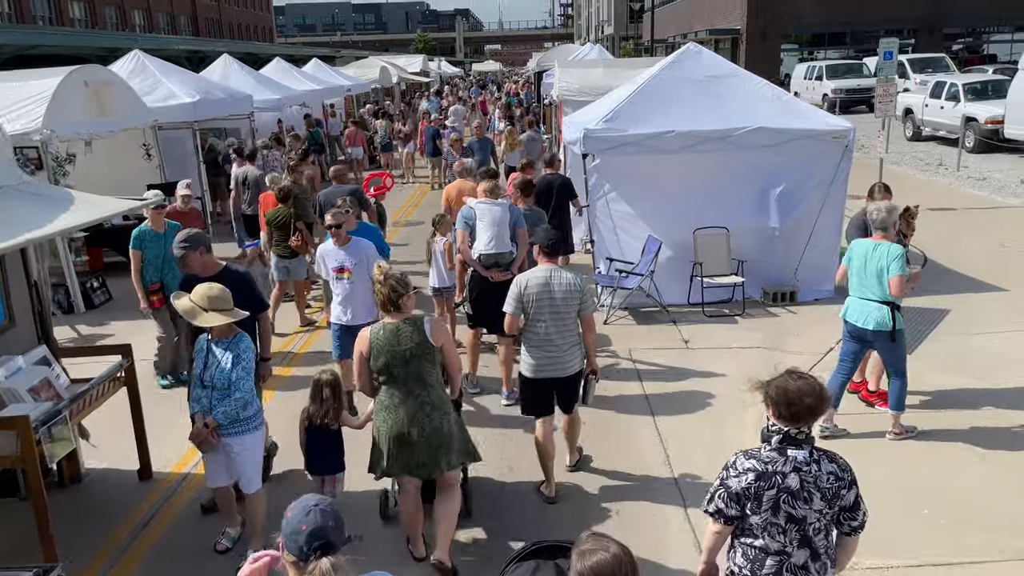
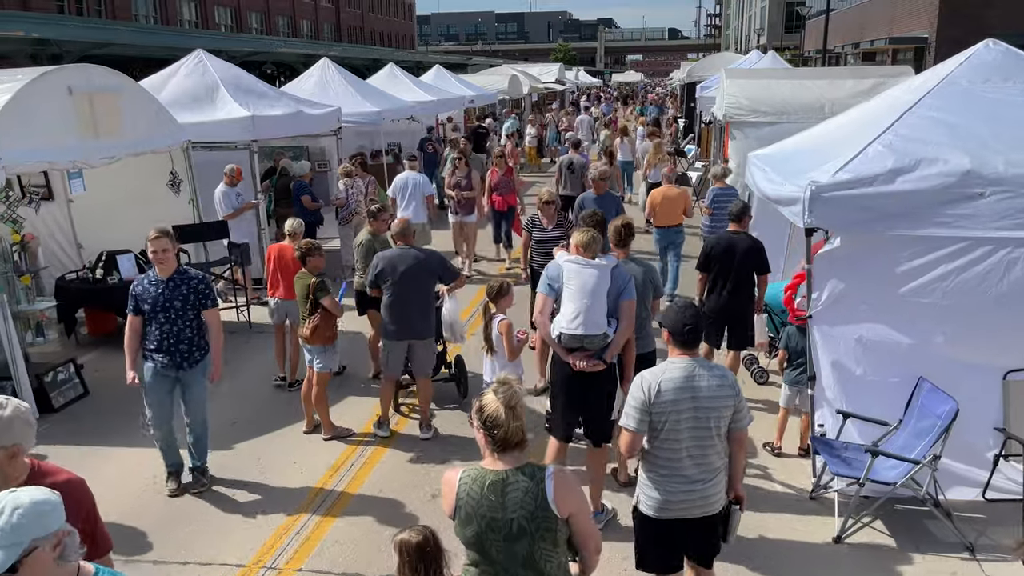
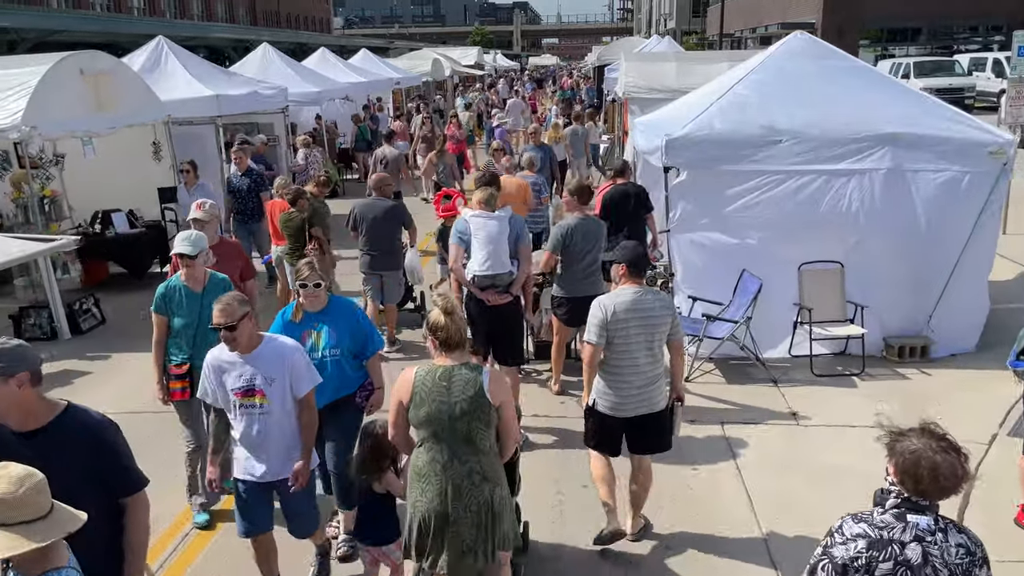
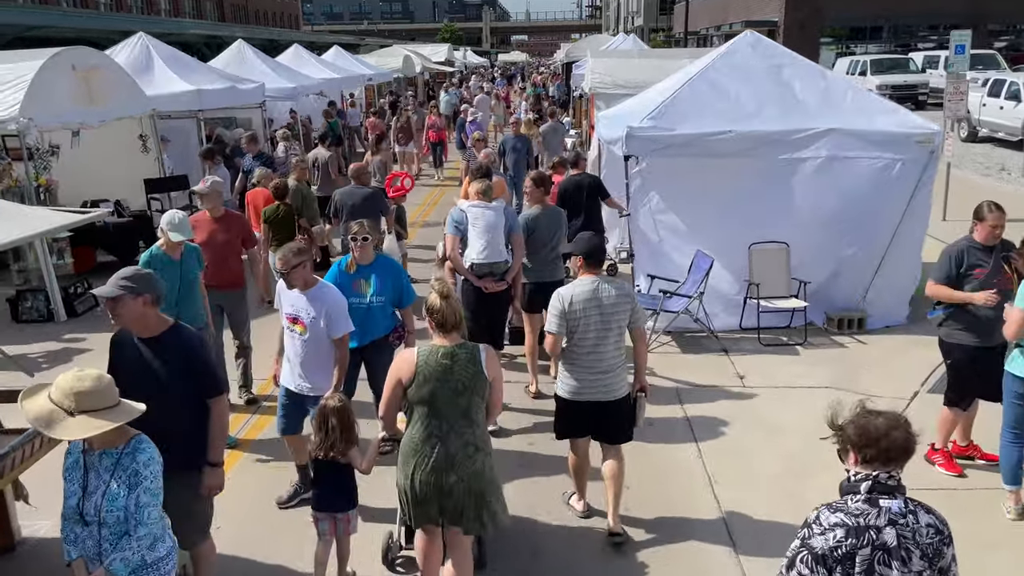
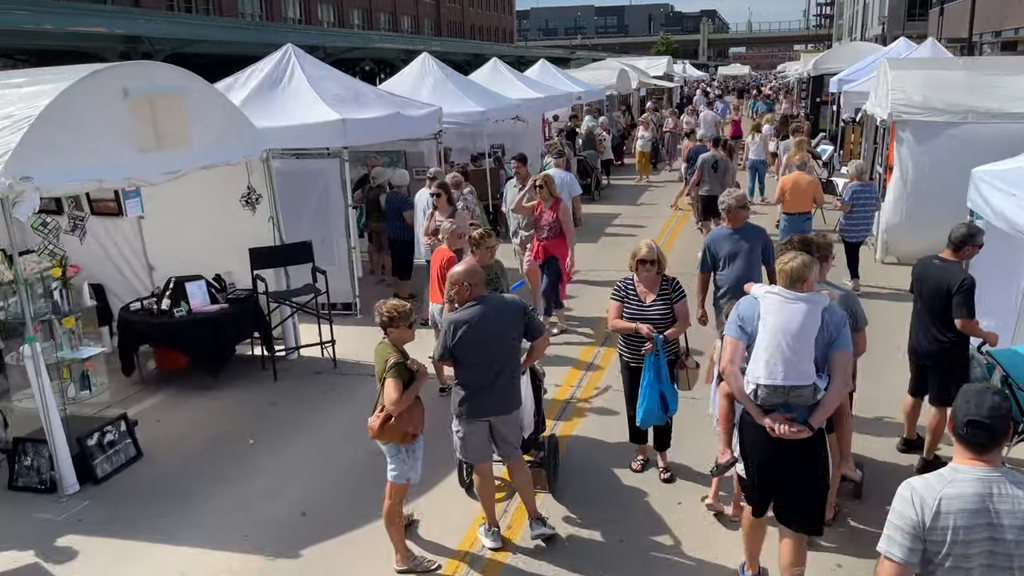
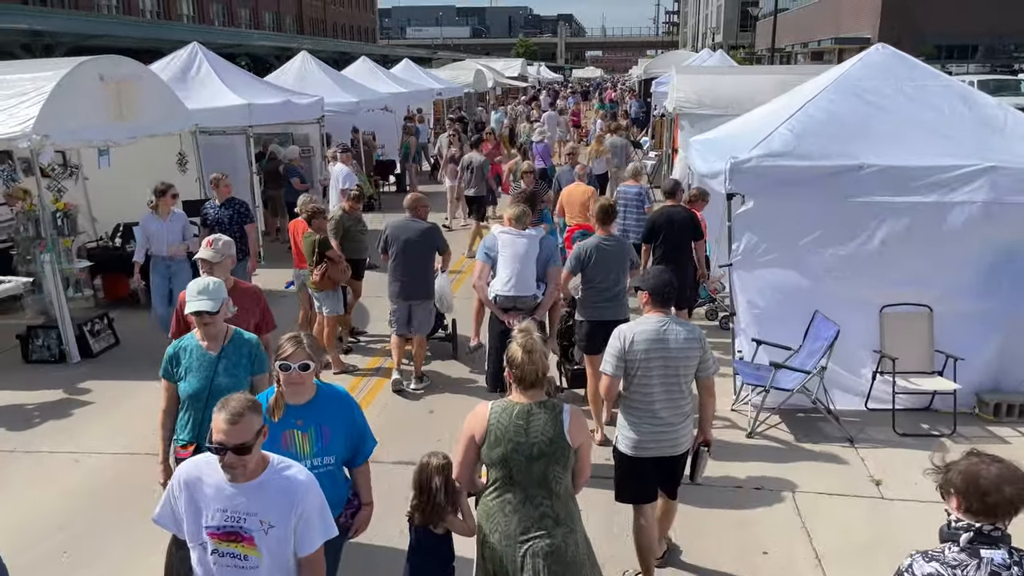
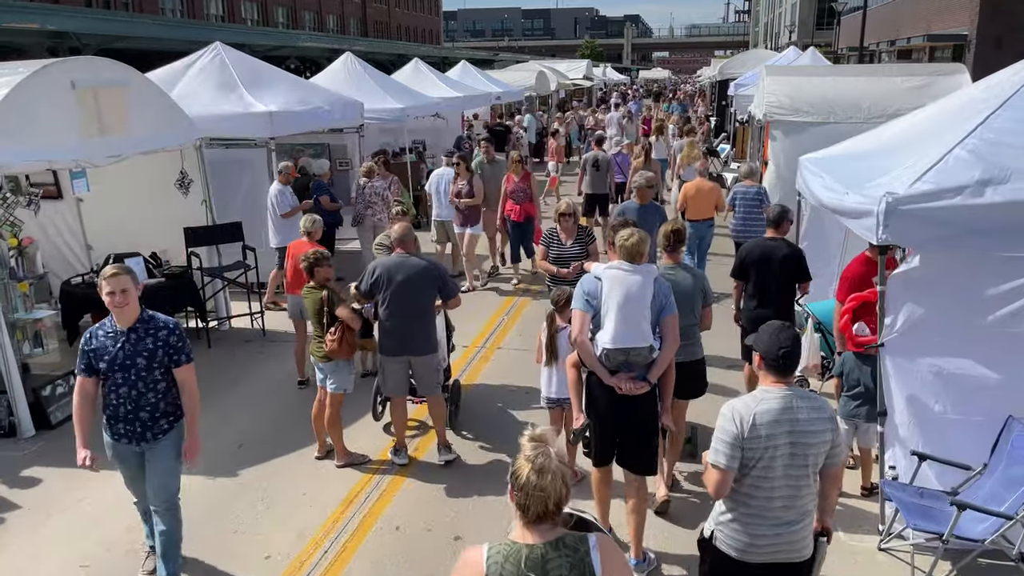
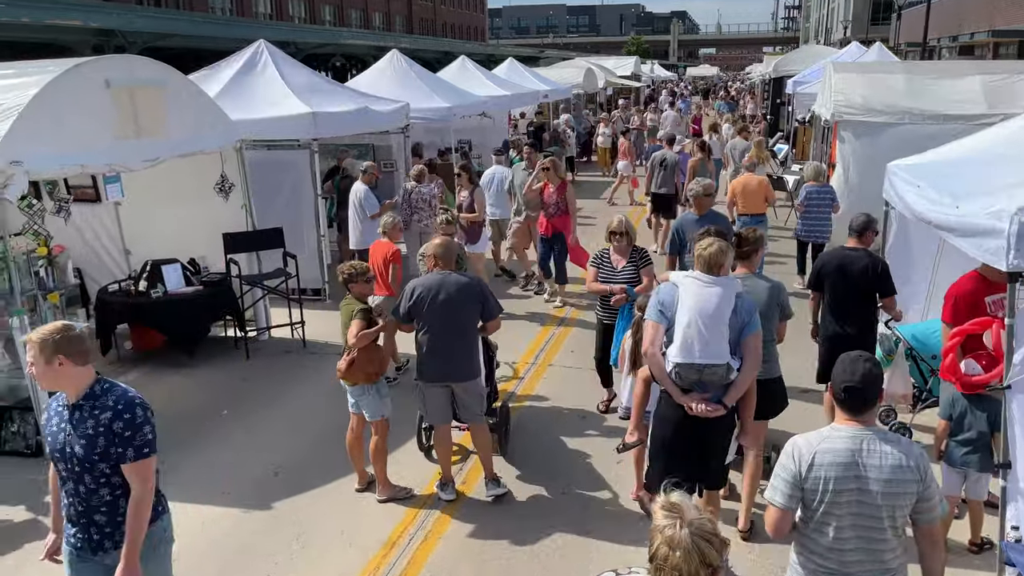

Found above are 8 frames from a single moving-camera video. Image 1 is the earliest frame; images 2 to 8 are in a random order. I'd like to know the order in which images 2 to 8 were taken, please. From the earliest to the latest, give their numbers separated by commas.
4, 3, 6, 2, 7, 8, 5
